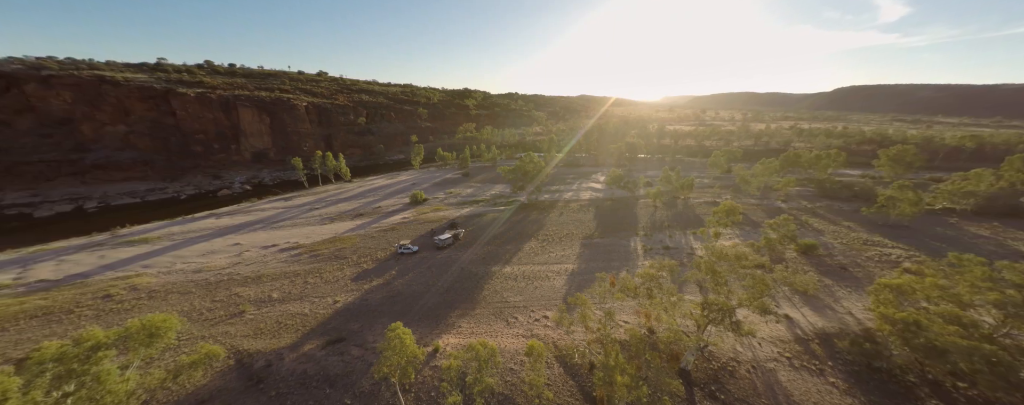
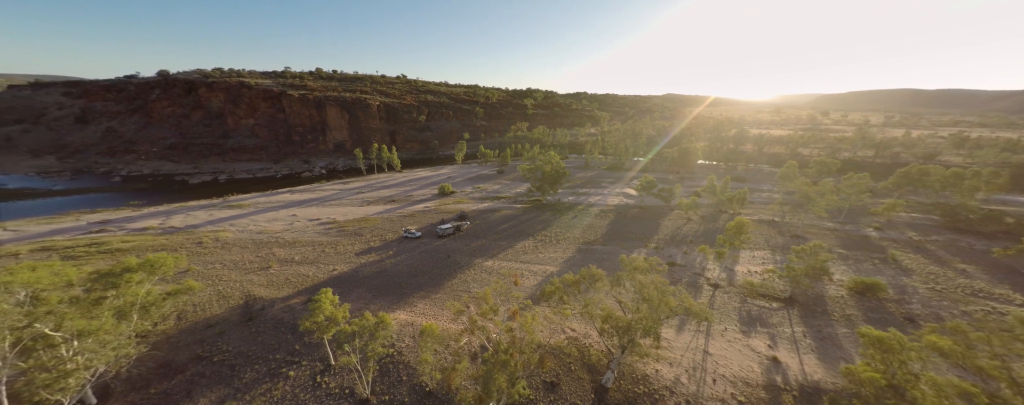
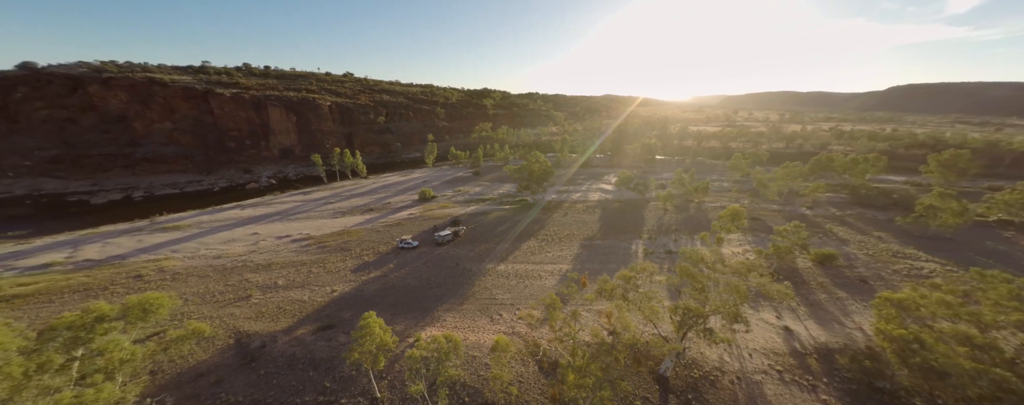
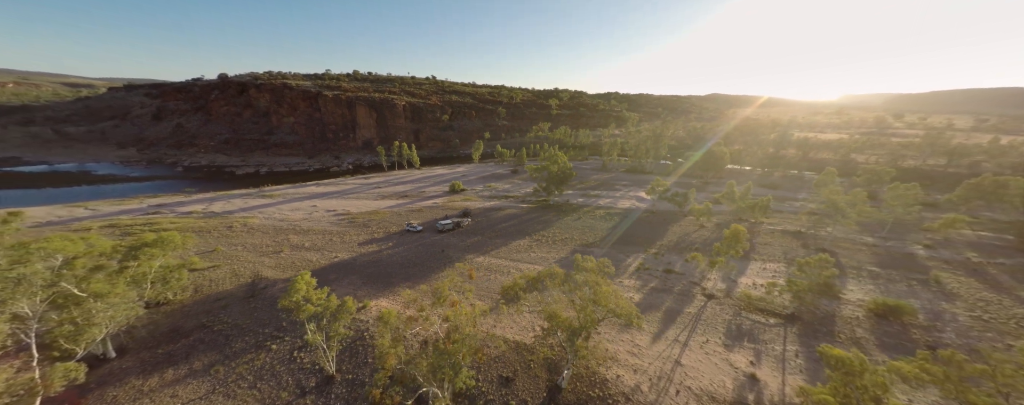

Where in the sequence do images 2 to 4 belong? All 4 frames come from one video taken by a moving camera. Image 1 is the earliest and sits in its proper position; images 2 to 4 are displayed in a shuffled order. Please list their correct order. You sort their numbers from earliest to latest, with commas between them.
3, 2, 4
